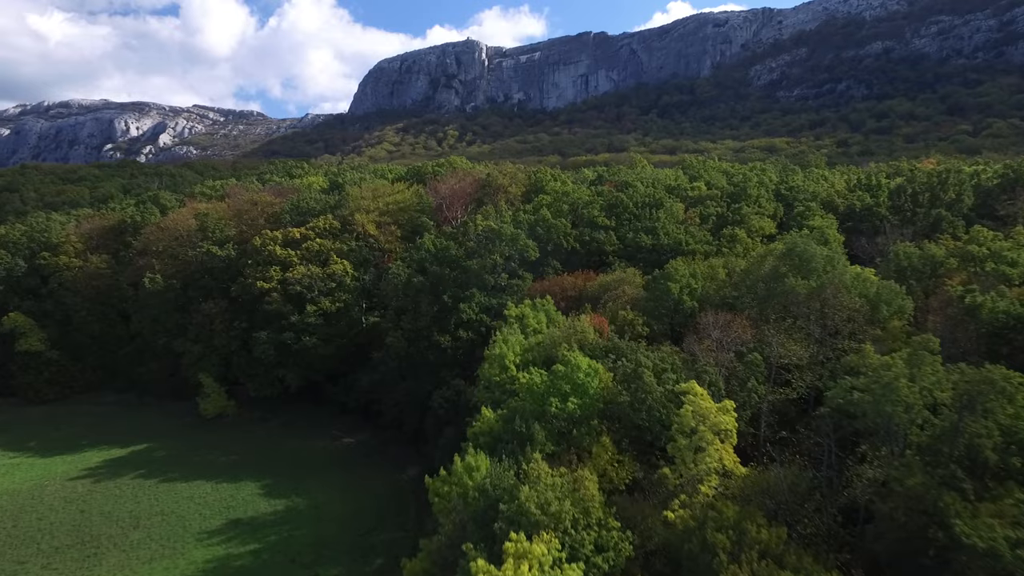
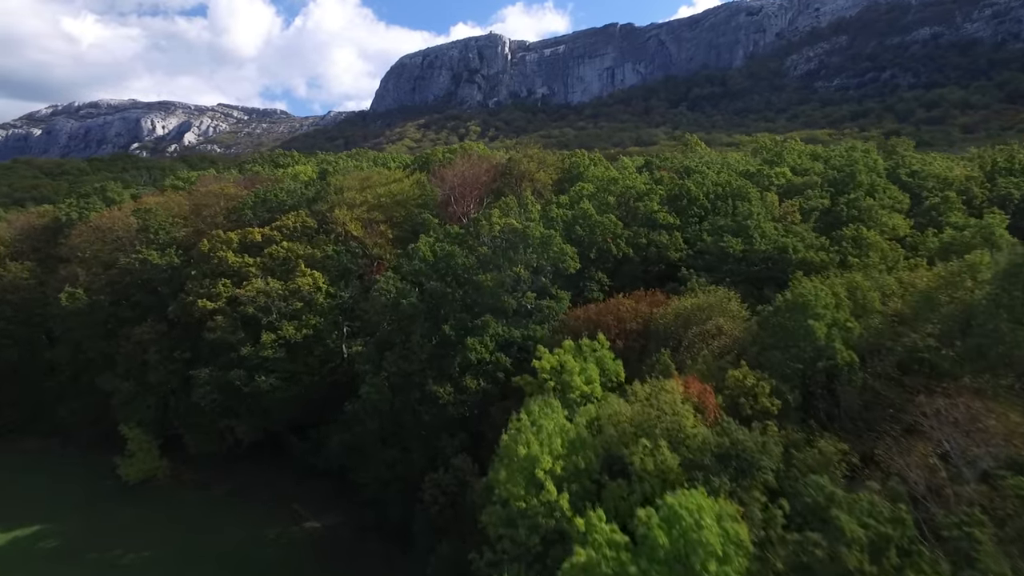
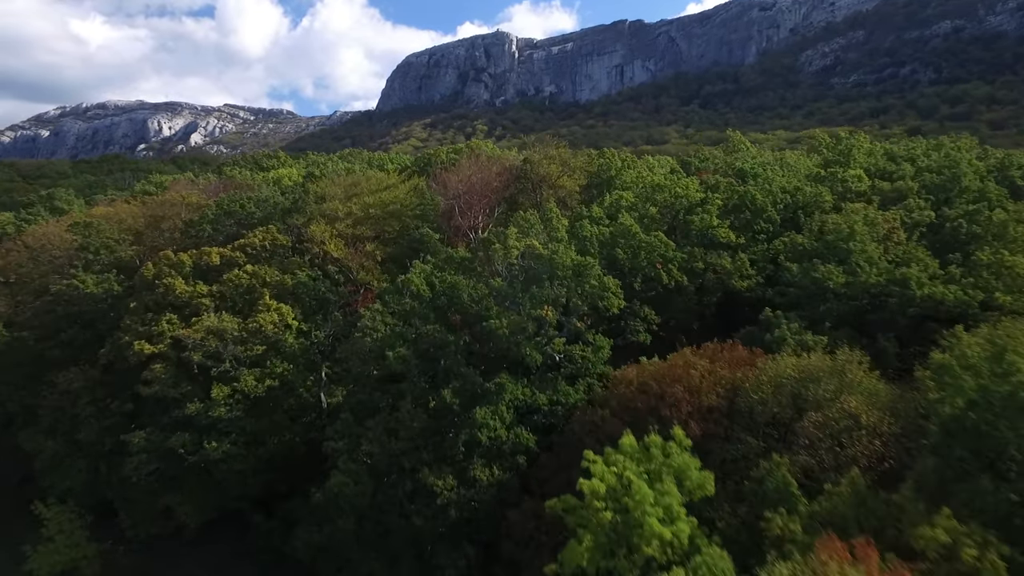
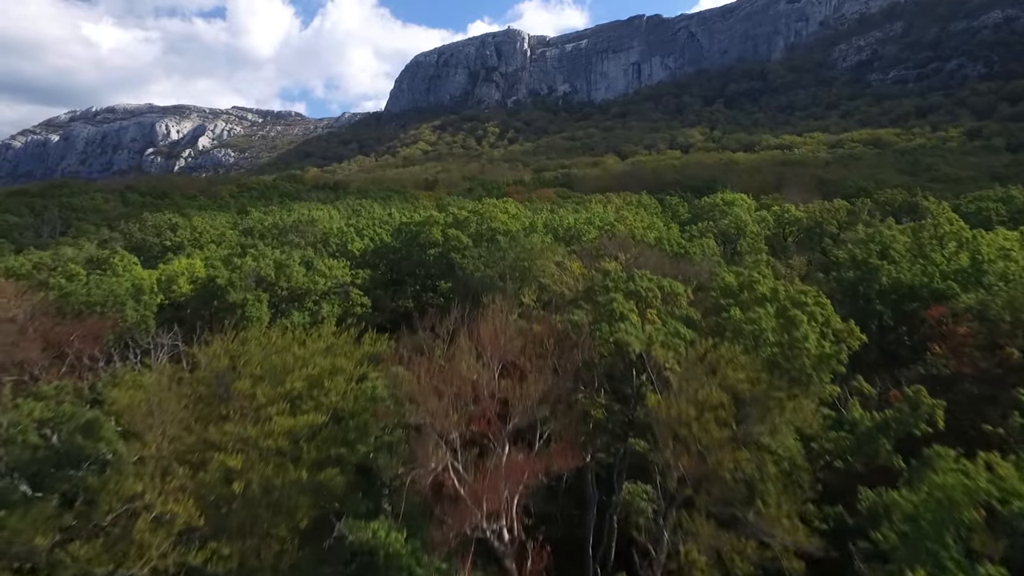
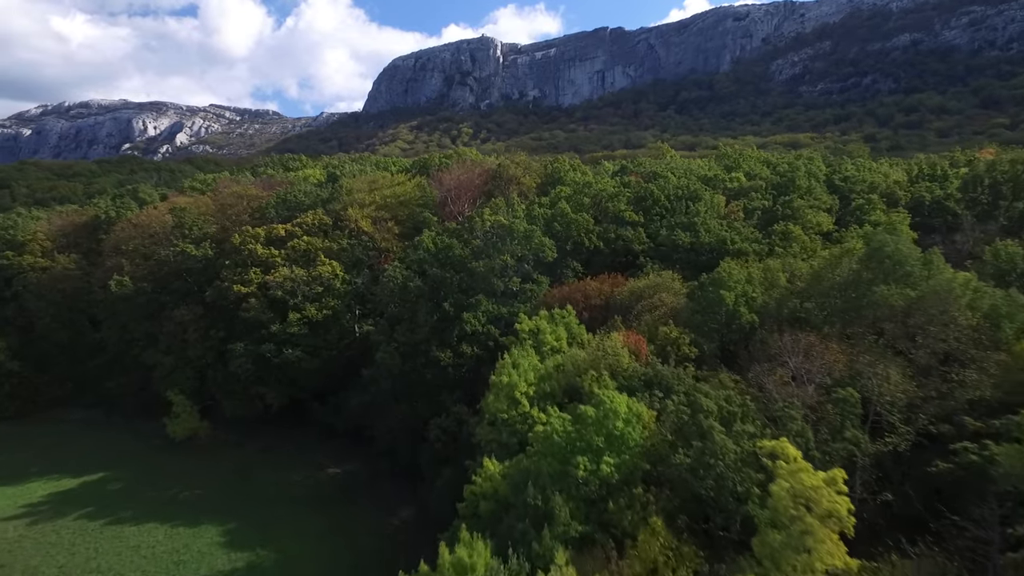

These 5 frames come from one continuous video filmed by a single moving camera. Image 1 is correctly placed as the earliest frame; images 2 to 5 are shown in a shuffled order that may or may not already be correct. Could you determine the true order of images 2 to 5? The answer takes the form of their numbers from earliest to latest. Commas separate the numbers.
5, 2, 3, 4
